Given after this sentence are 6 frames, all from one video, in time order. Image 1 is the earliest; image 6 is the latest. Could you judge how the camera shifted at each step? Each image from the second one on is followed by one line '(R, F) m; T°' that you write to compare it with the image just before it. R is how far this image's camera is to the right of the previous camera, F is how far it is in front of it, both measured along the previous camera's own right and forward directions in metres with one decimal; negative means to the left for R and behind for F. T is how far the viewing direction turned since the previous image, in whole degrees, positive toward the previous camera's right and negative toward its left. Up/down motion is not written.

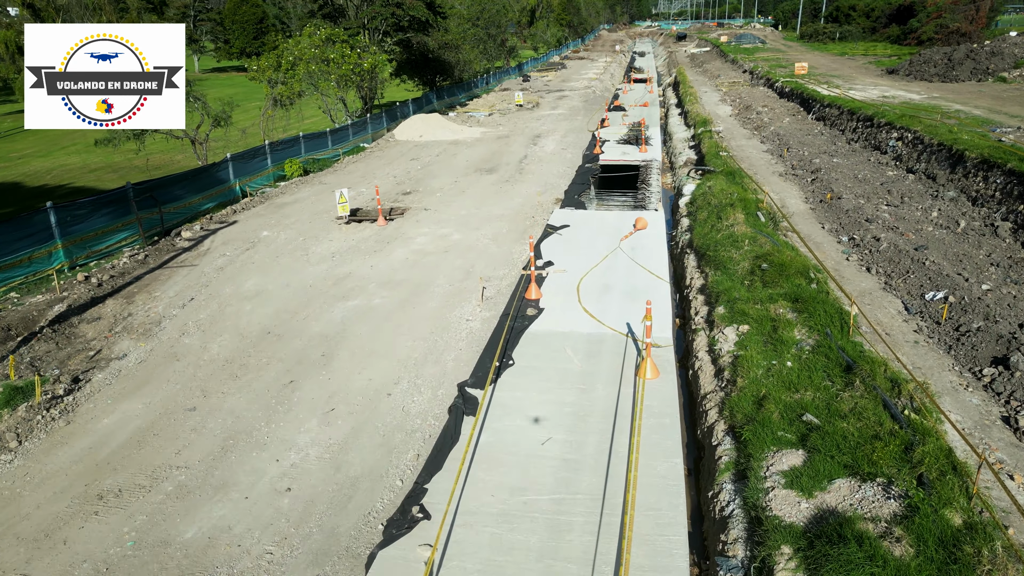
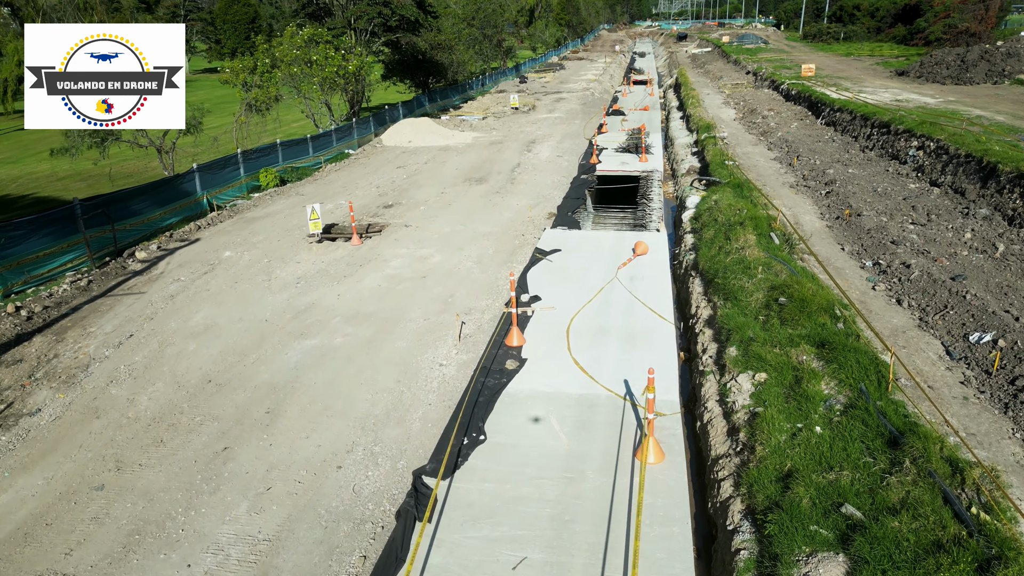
(+0.3, +1.4) m; 0°
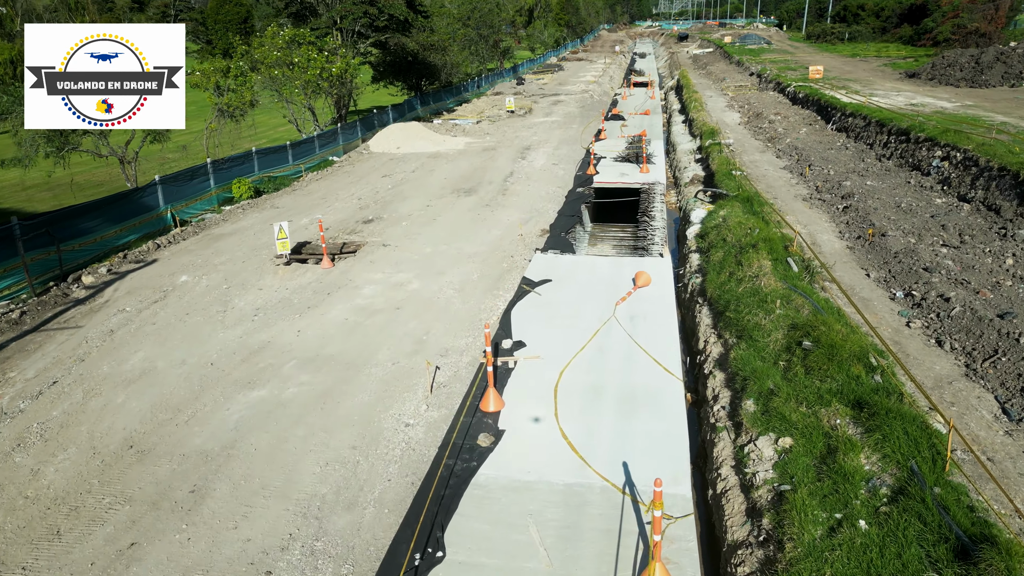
(+0.3, +1.4) m; 0°
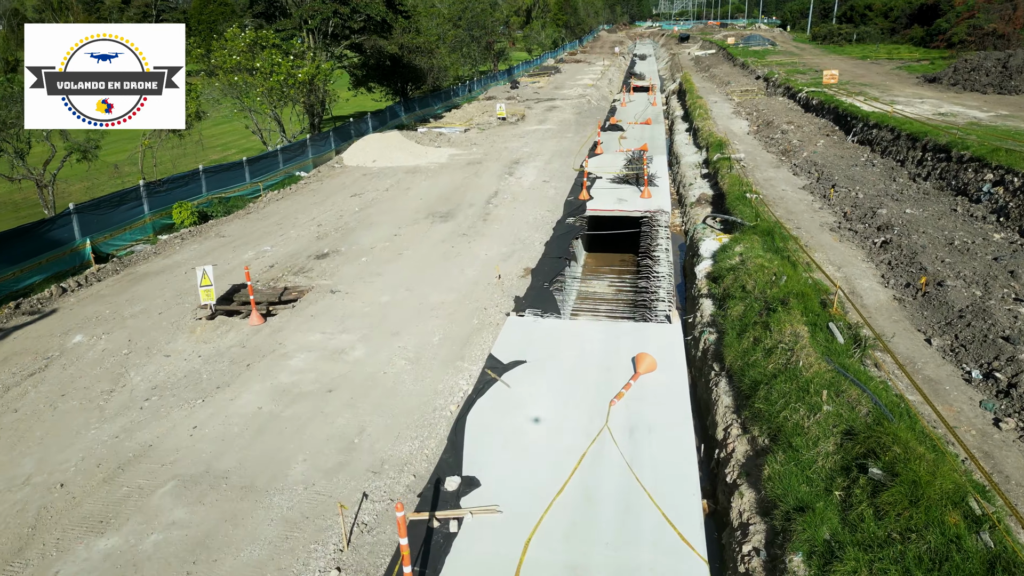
(+0.5, +2.4) m; 0°
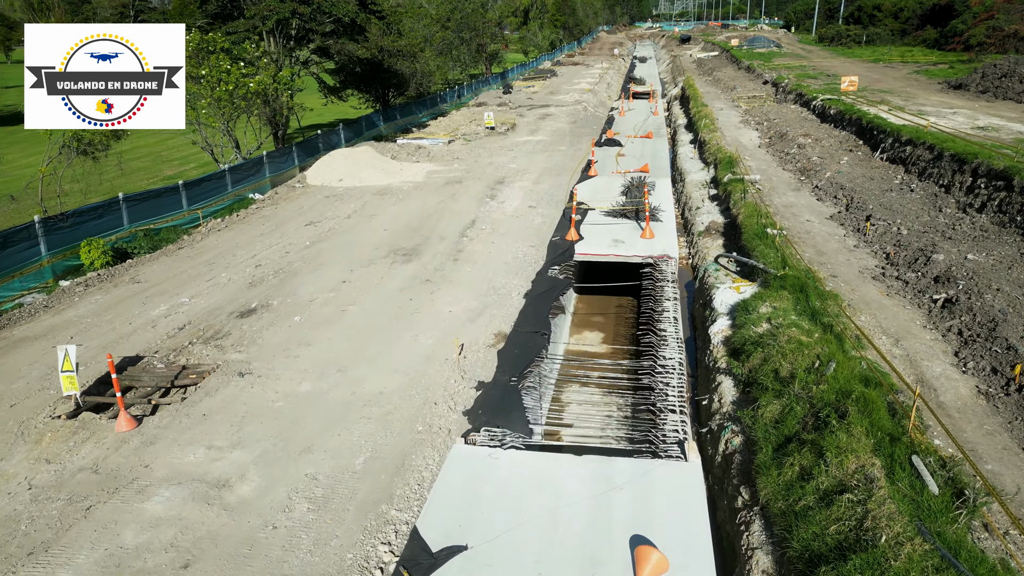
(+0.6, +2.7) m; 0°
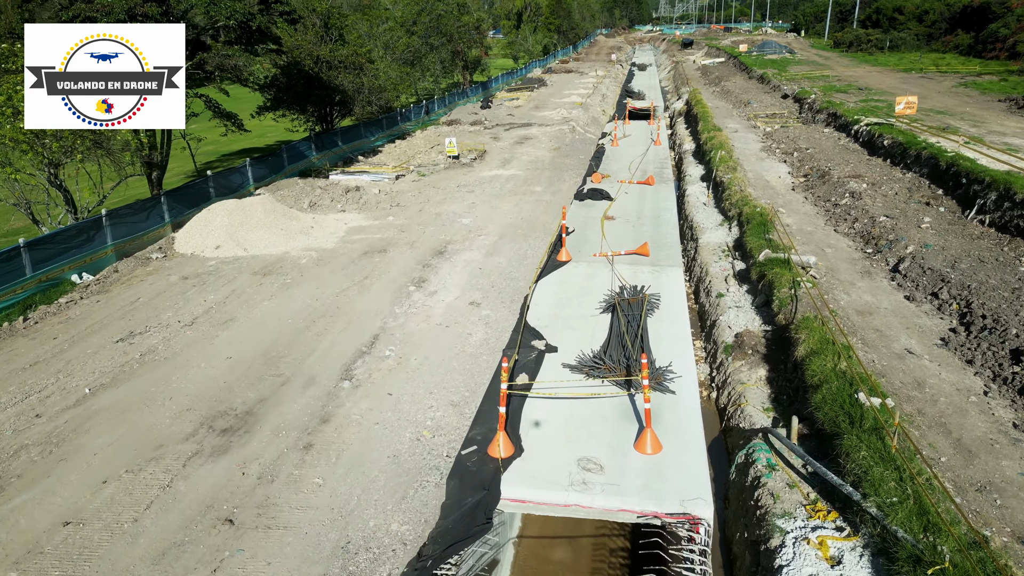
(+1.5, +6.0) m; 0°
